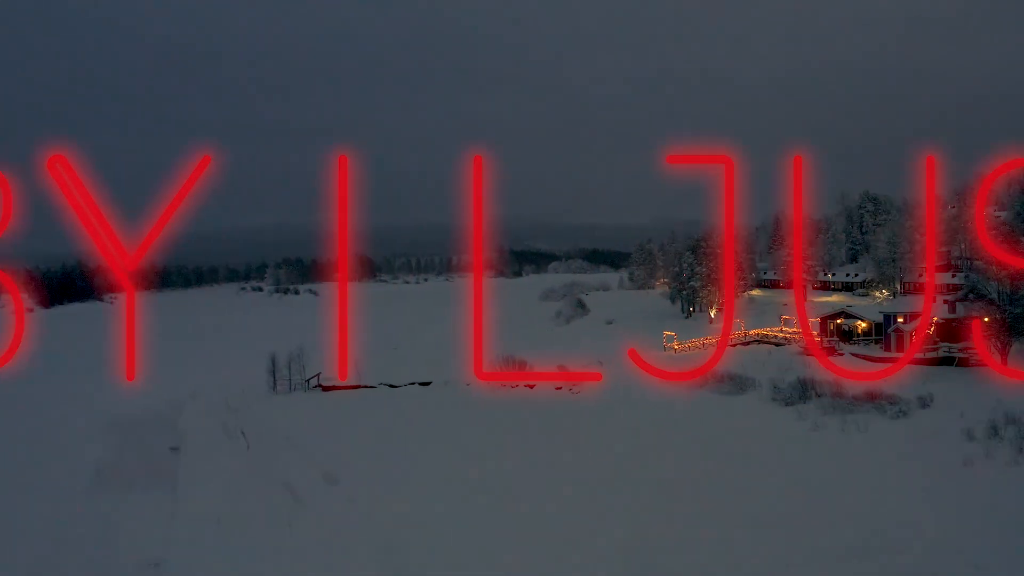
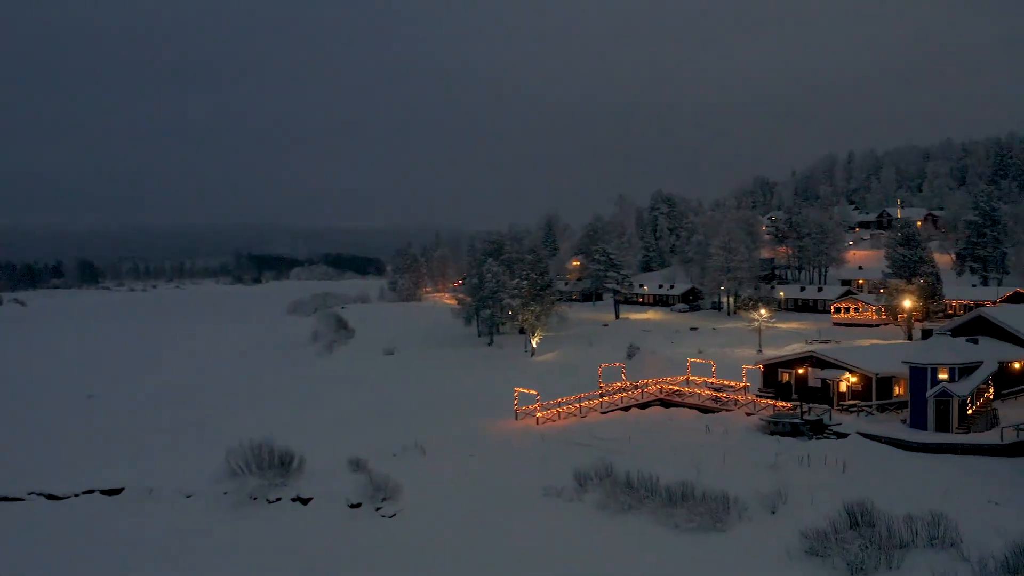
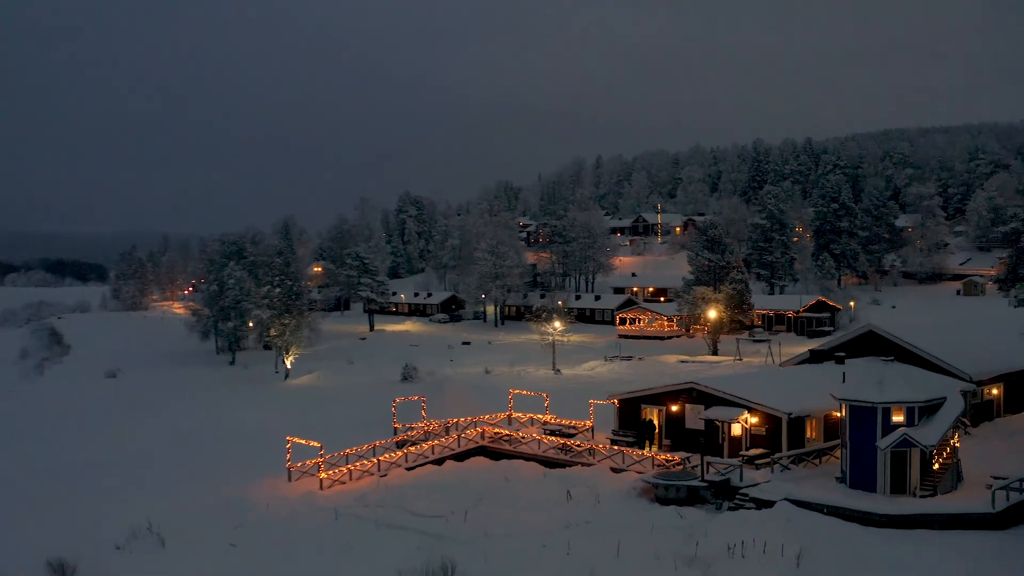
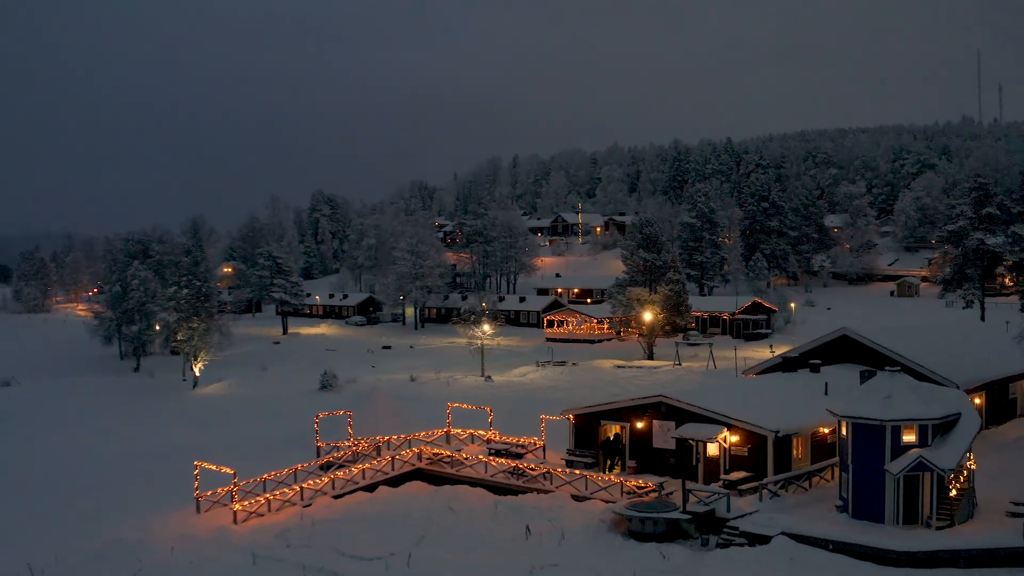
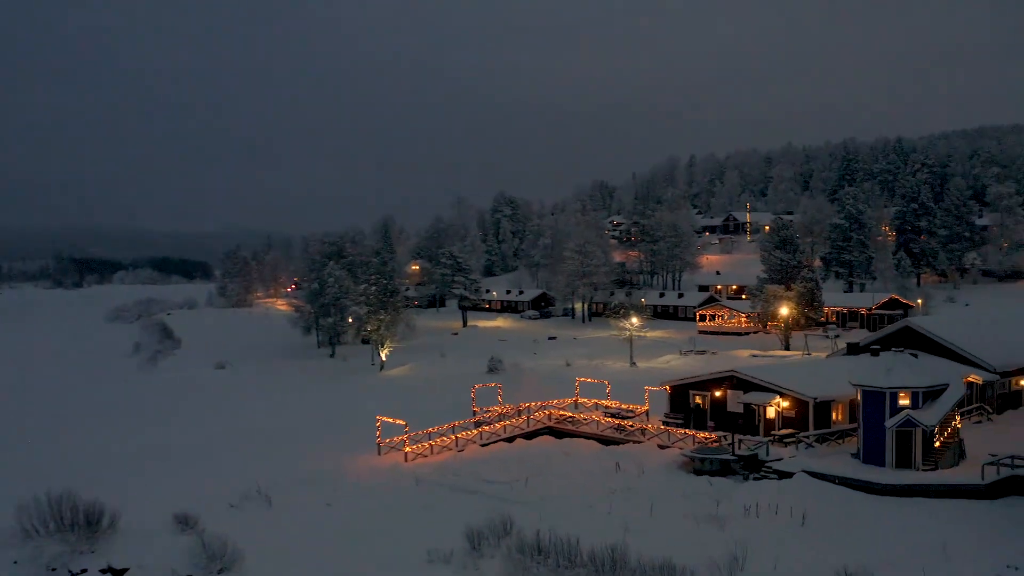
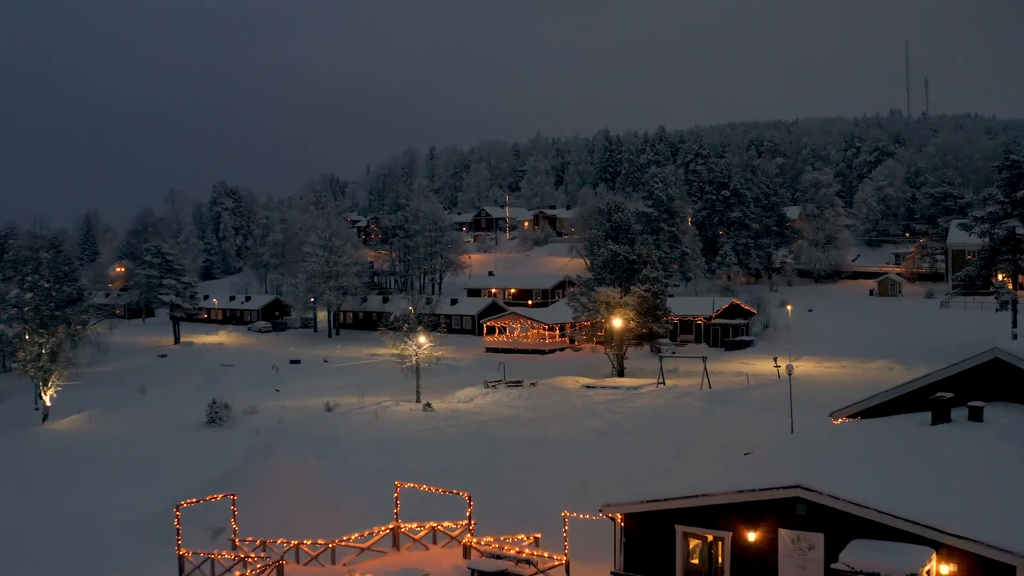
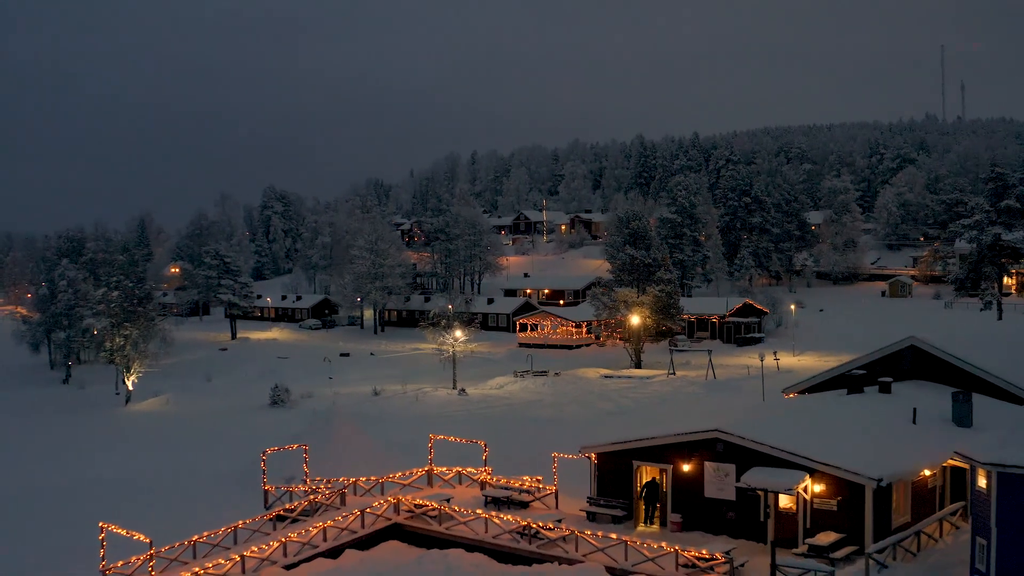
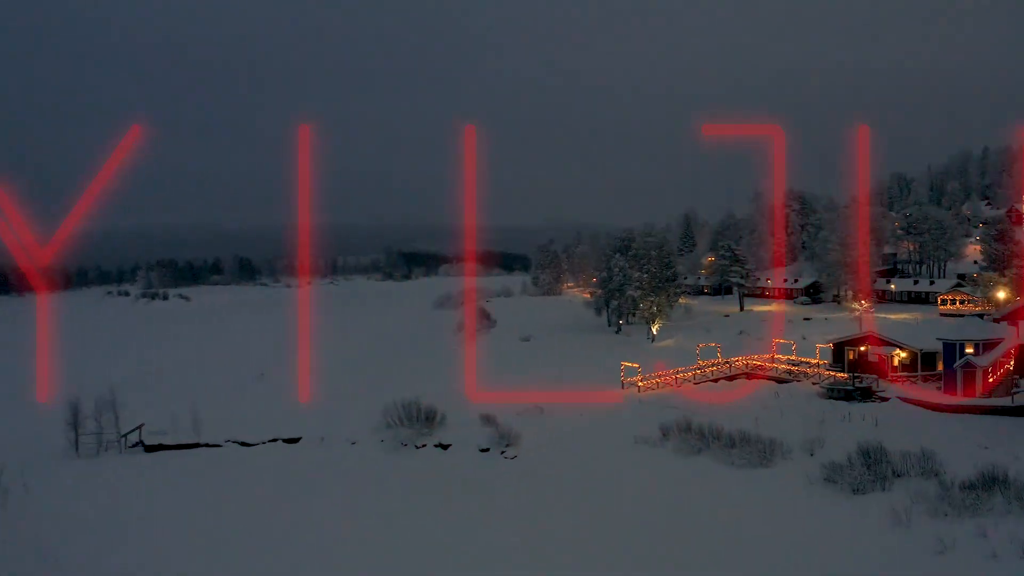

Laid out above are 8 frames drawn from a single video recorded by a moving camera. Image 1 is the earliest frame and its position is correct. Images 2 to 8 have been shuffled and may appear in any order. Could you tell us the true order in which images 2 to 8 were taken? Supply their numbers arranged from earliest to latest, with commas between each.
8, 2, 5, 3, 4, 7, 6
